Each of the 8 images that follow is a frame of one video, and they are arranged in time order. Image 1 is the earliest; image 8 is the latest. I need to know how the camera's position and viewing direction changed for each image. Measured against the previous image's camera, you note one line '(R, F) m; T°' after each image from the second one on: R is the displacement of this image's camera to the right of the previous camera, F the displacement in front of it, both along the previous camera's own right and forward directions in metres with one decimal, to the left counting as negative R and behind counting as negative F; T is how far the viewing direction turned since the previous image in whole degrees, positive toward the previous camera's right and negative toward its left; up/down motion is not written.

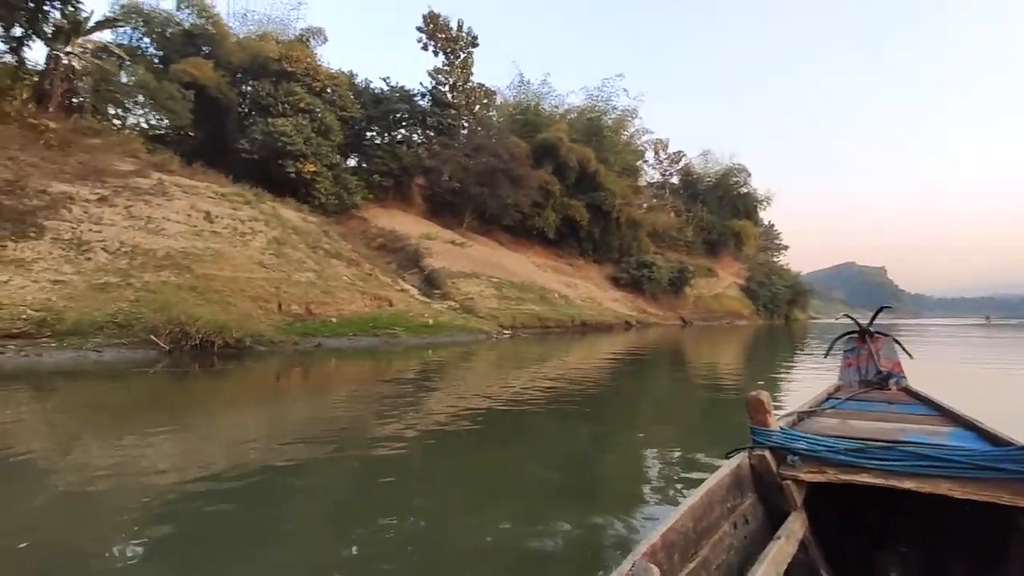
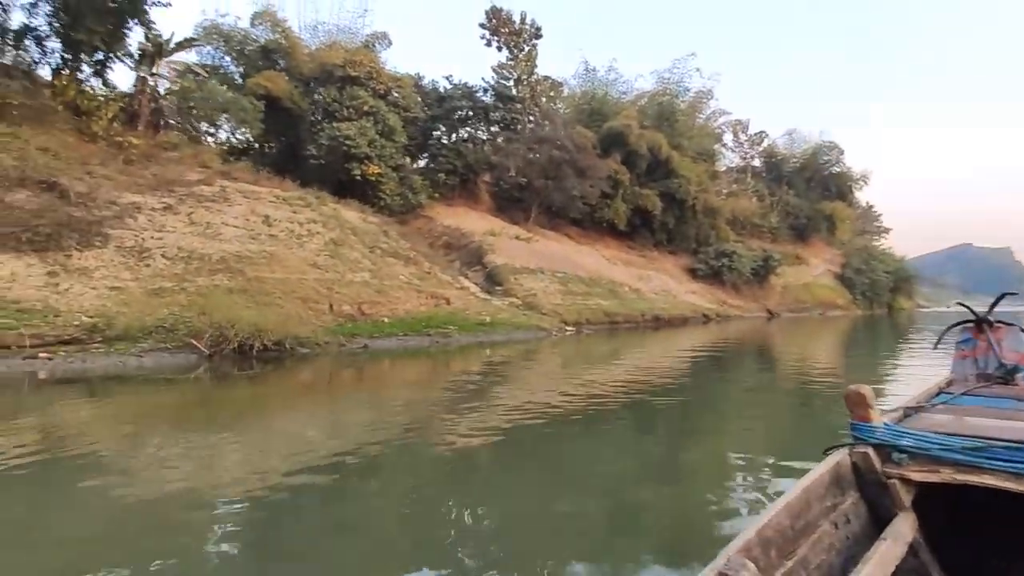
(+0.6, +1.0) m; -8°
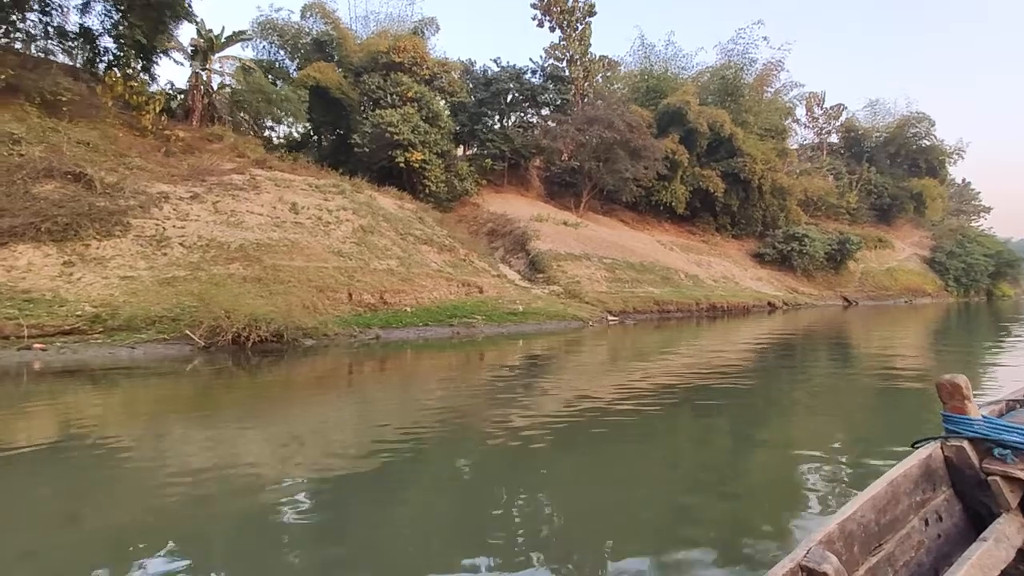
(+0.9, +1.2) m; -6°
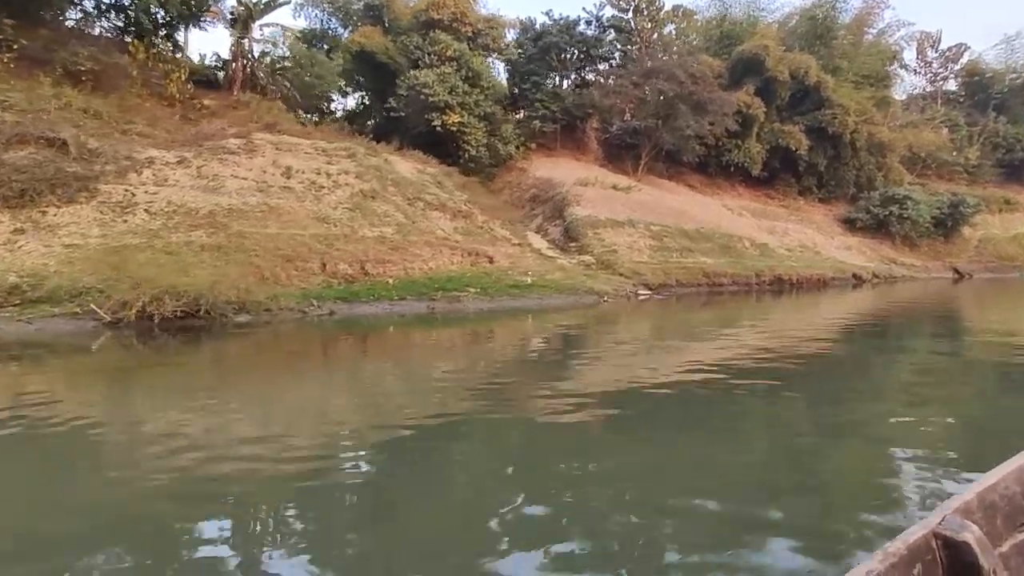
(+2.1, +2.2) m; -8°
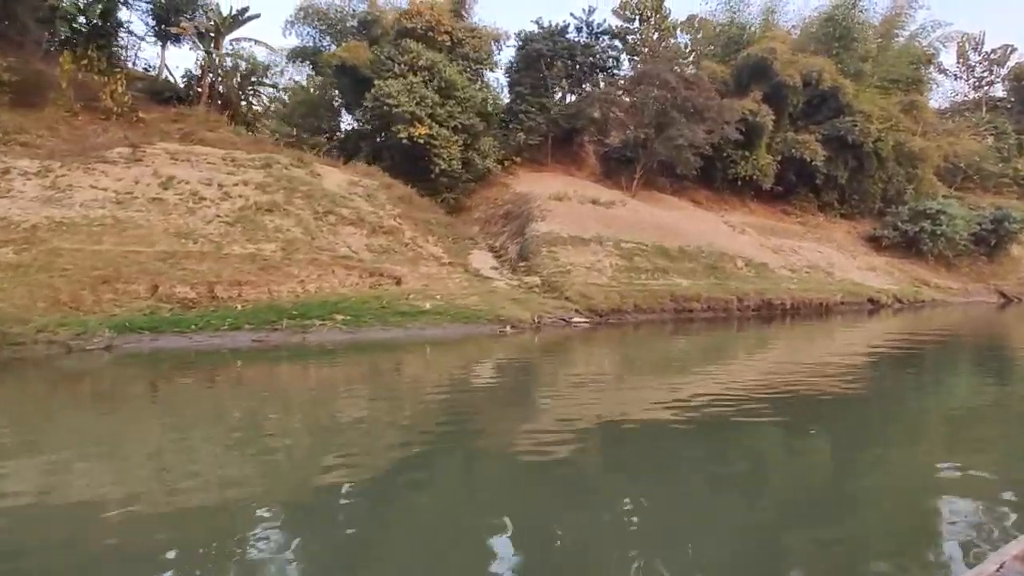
(+3.5, +2.6) m; -4°
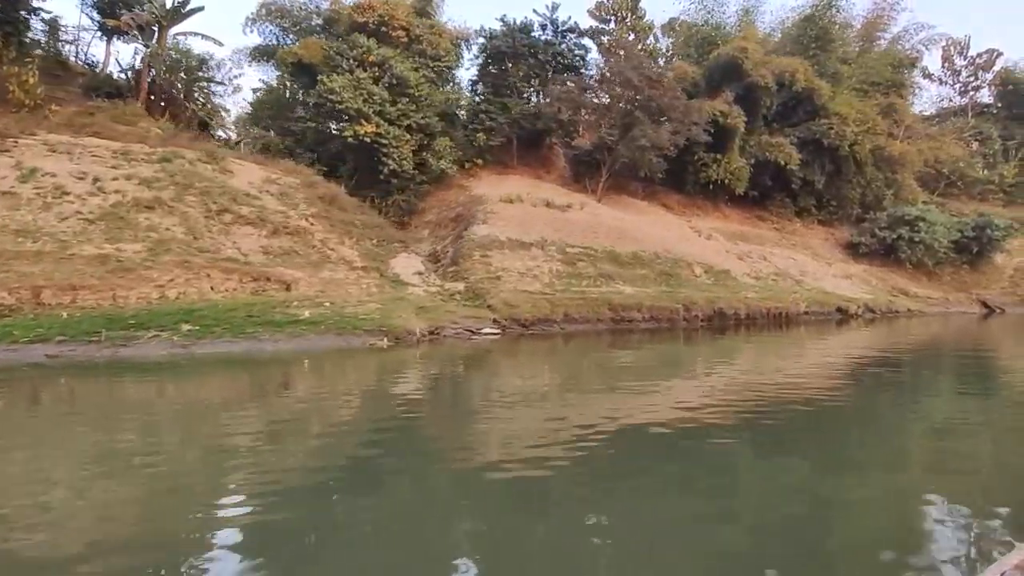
(+2.3, +1.5) m; 0°
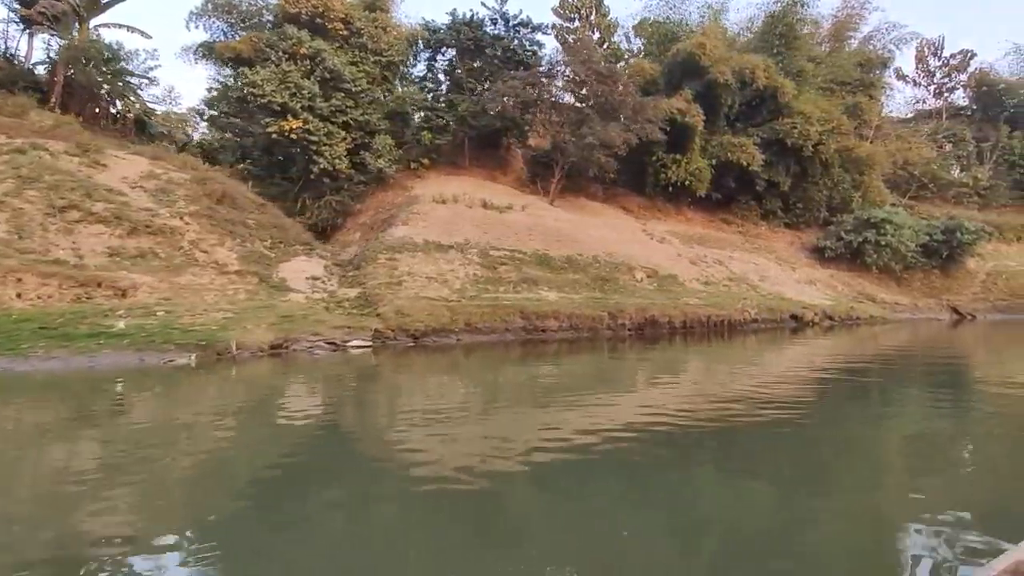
(+2.6, +1.7) m; +1°
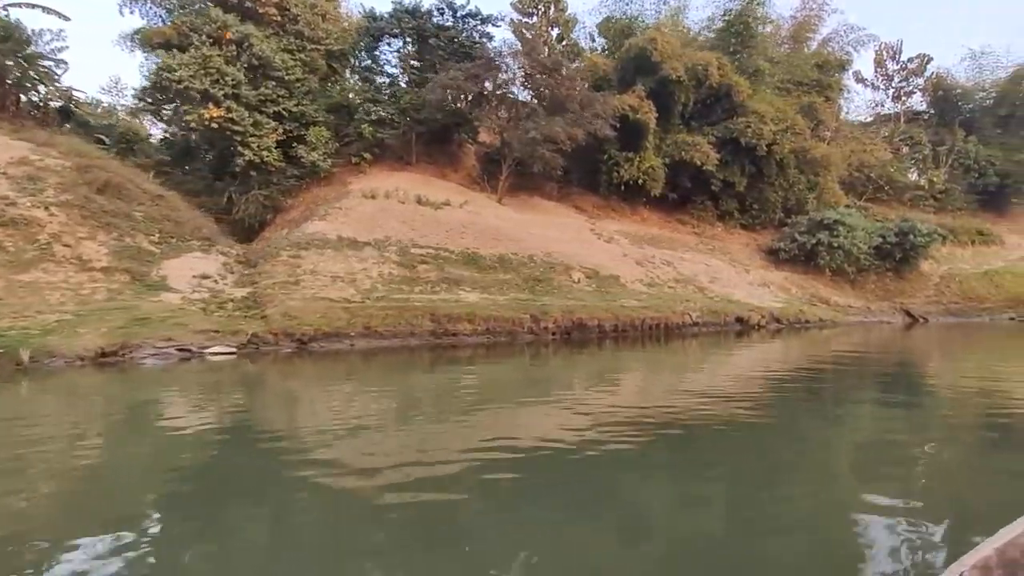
(+1.8, +1.2) m; +2°
